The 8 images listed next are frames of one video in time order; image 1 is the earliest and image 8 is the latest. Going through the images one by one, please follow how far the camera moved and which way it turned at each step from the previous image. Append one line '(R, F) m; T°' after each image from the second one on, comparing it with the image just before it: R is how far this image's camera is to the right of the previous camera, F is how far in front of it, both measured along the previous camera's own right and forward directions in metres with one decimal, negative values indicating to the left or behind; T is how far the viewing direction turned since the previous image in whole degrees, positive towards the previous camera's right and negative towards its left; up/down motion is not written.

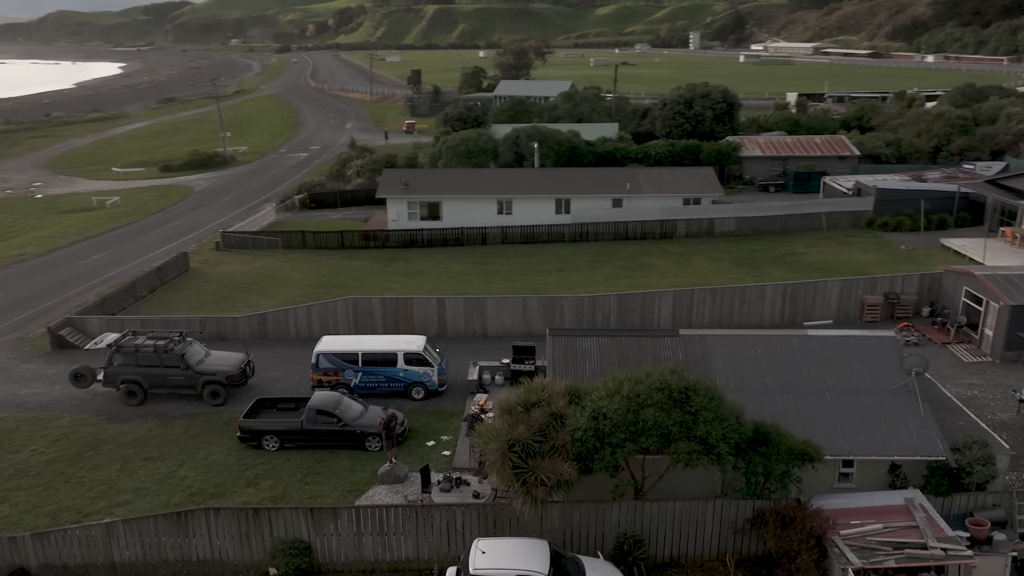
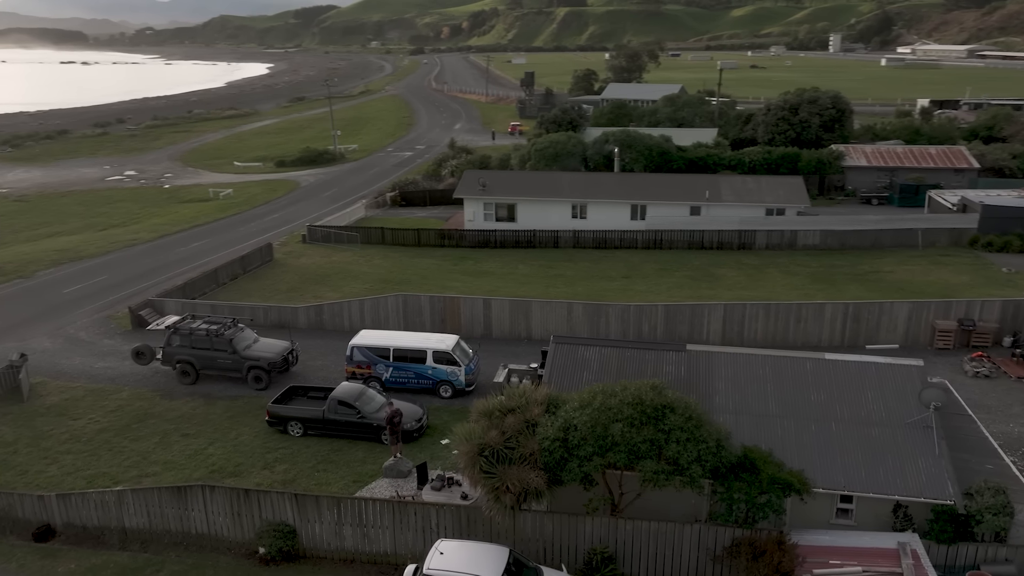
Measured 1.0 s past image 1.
(+2.8, +0.2) m; -9°
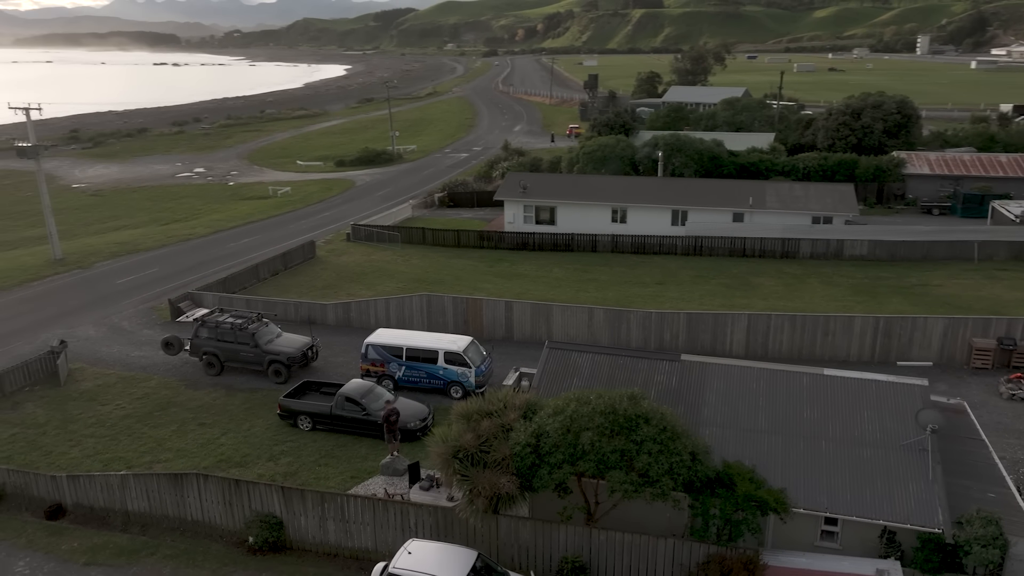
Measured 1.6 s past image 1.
(+1.8, +0.1) m; -5°
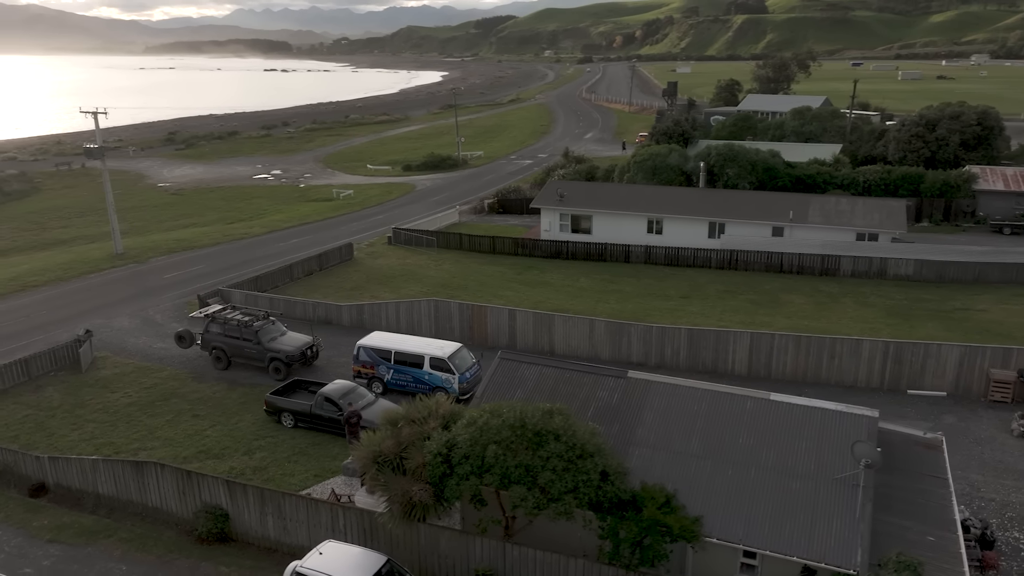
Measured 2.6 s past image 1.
(+3.3, +0.2) m; -7°
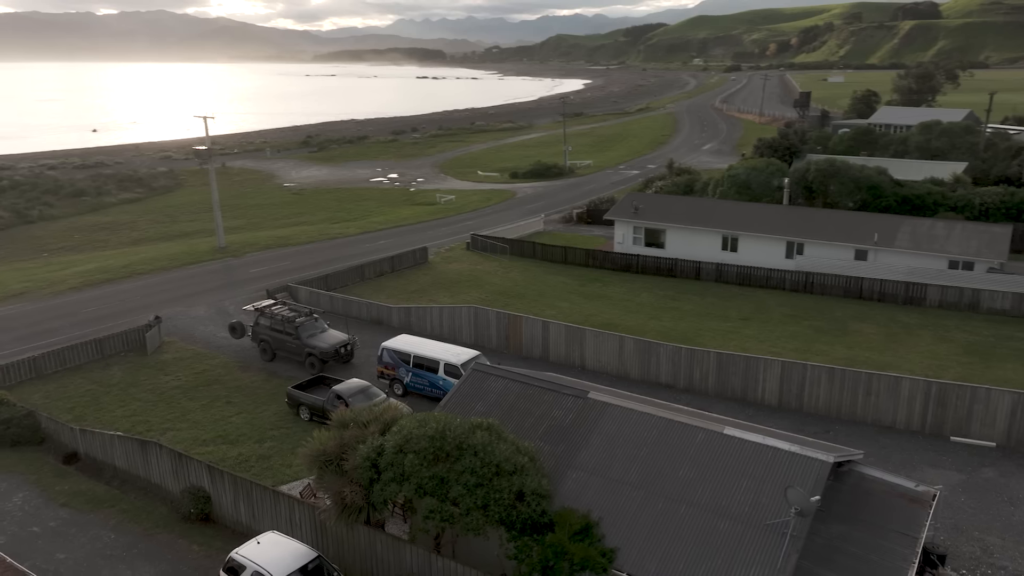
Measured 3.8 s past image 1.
(+3.8, +0.4) m; -10°
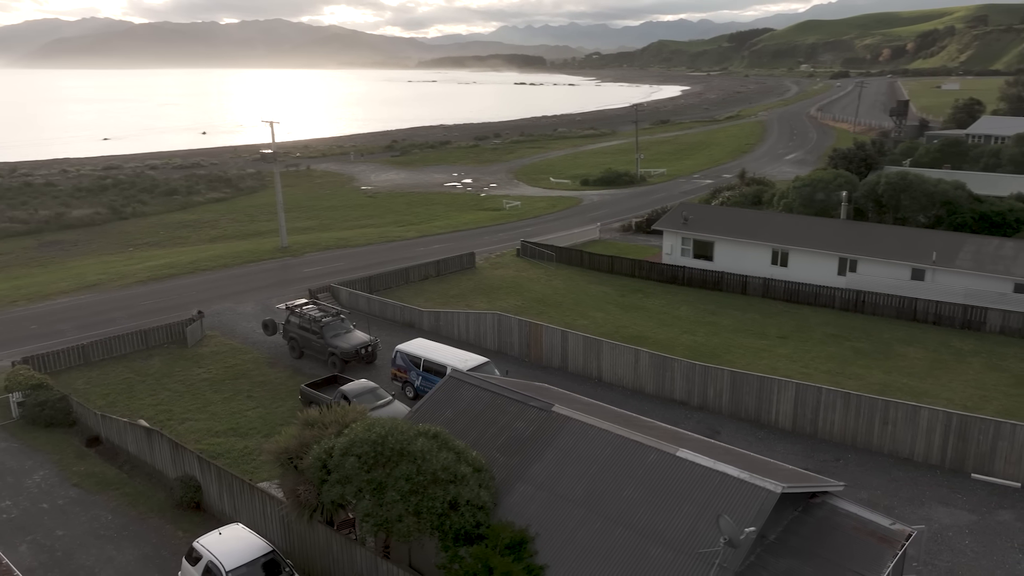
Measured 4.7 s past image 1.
(+2.7, +0.2) m; -7°
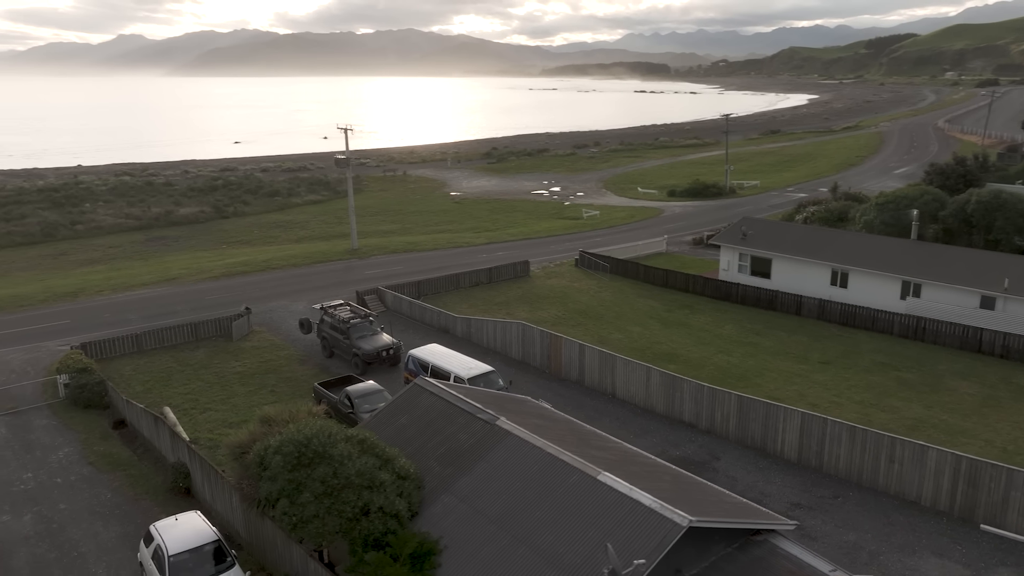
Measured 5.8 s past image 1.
(+3.5, +0.3) m; -9°
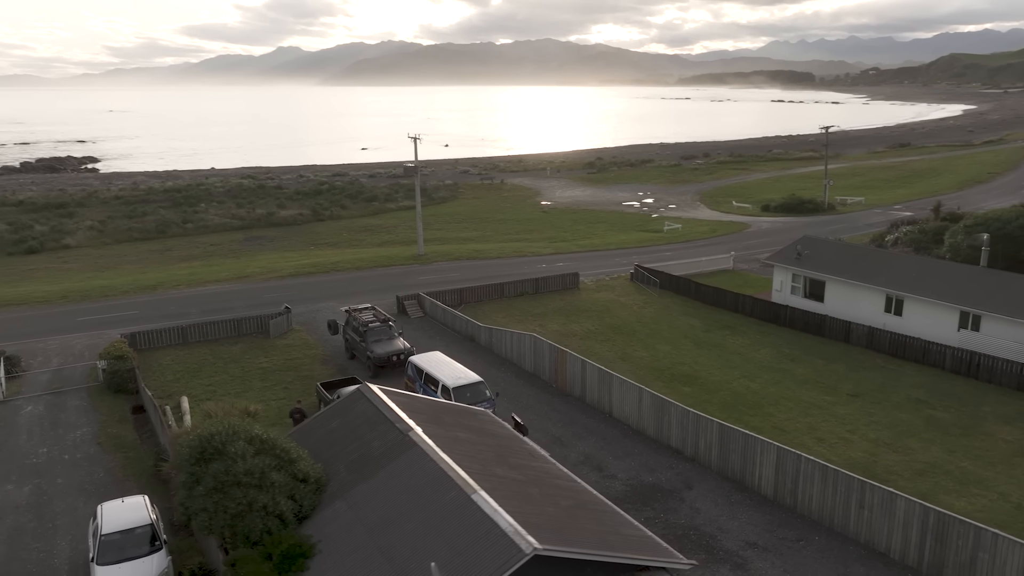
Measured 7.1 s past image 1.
(+4.4, +0.4) m; -9°
